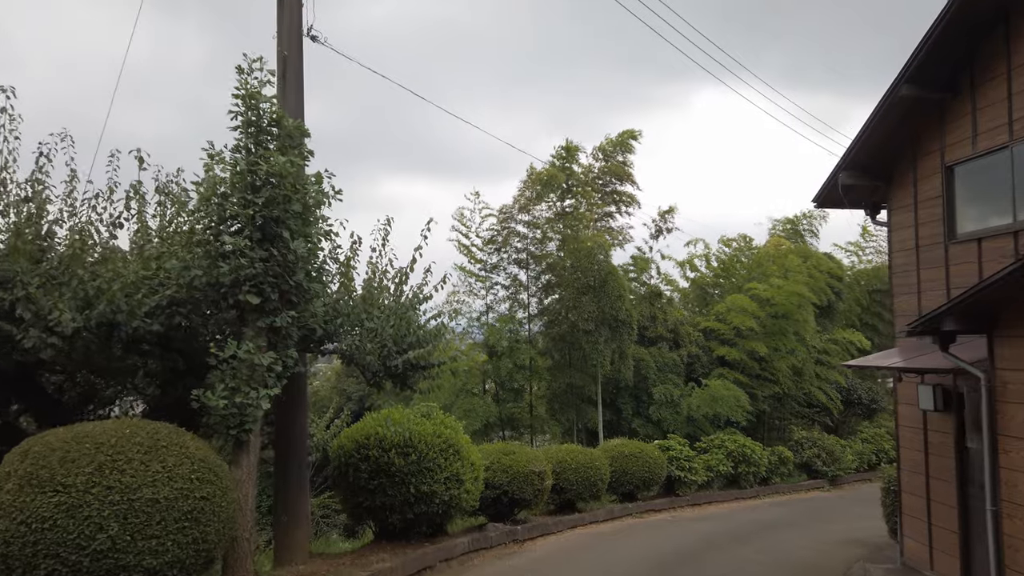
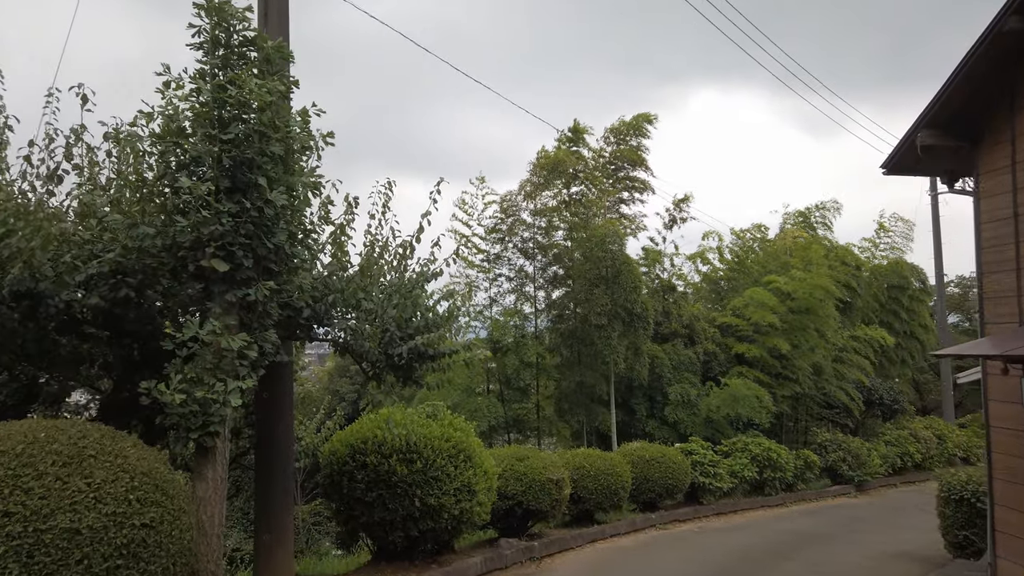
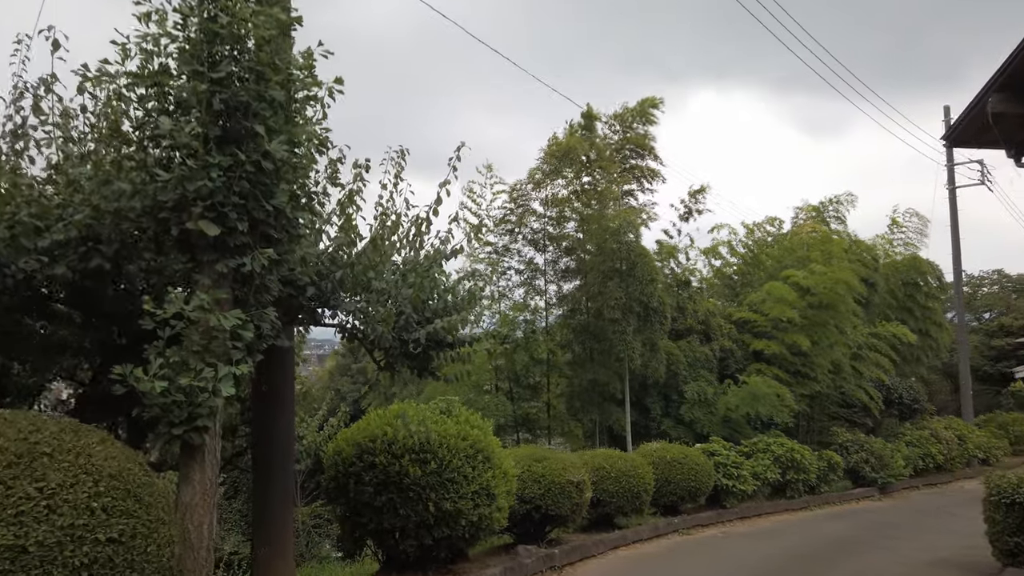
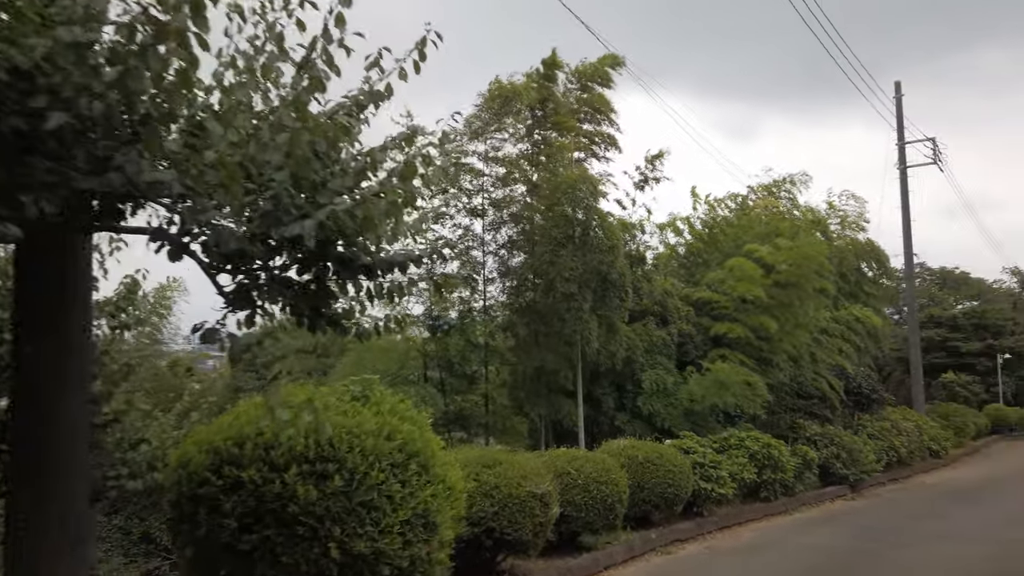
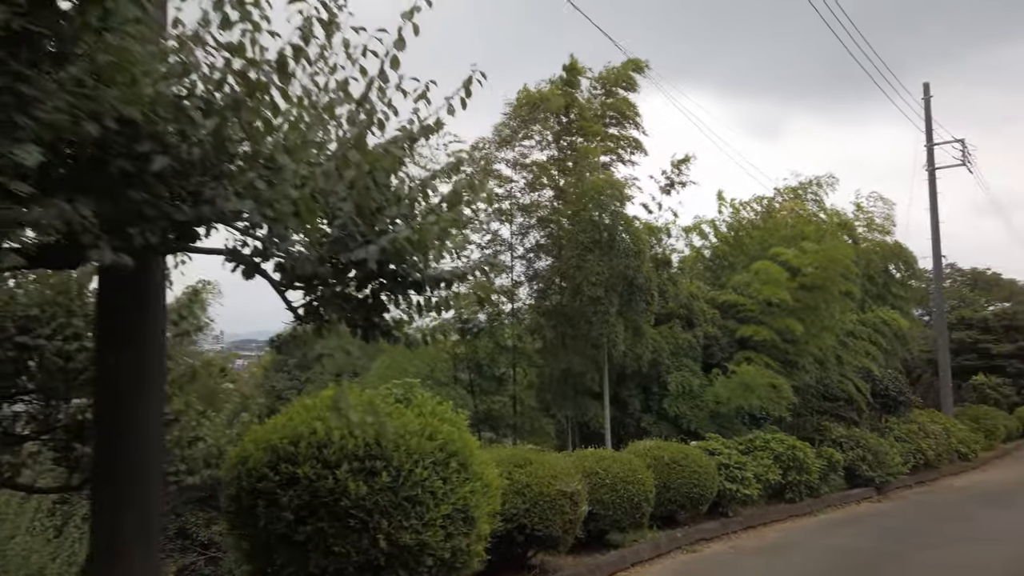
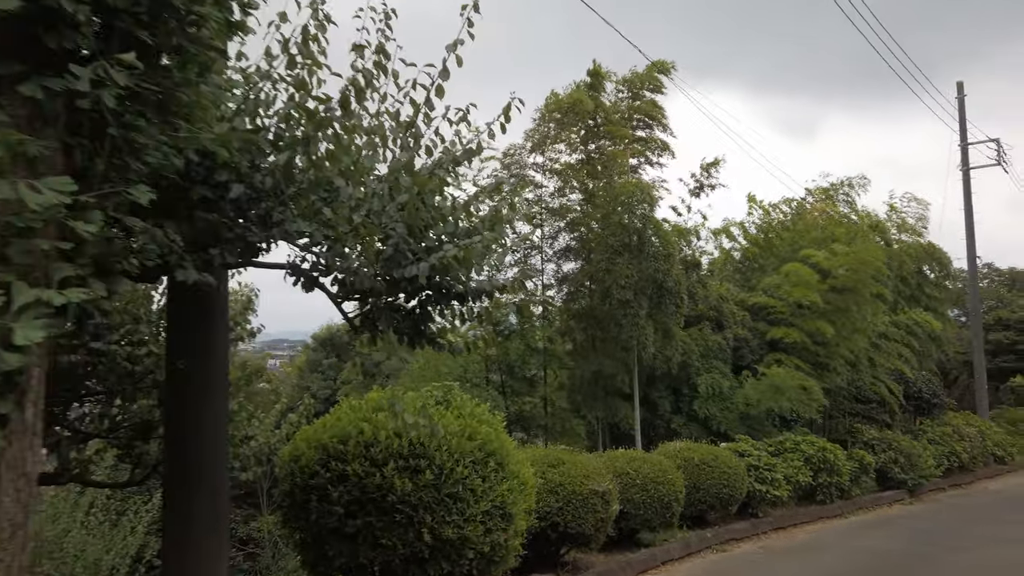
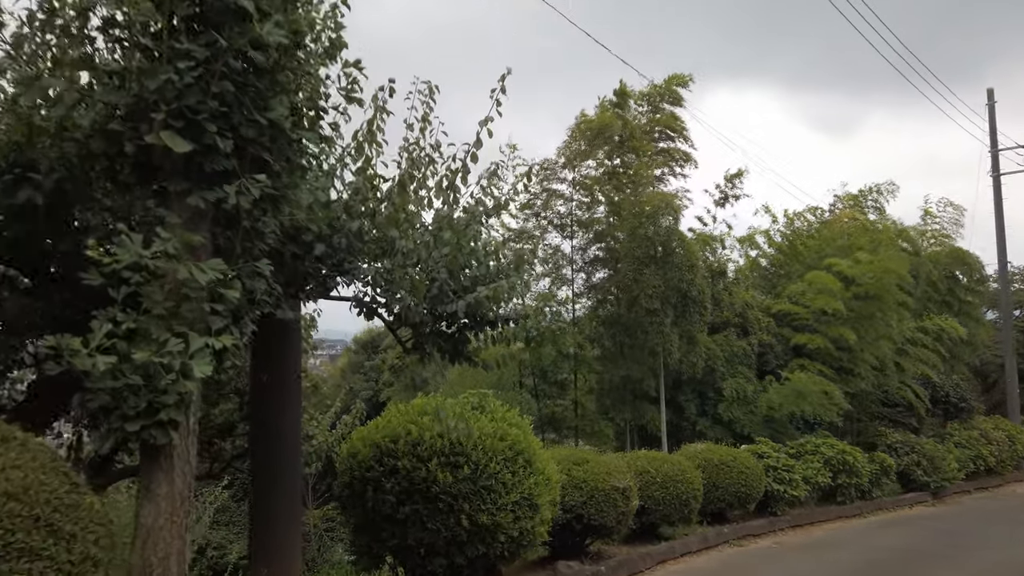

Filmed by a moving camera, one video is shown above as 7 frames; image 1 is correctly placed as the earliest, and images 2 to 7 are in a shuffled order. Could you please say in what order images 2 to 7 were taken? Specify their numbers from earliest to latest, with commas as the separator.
2, 3, 7, 6, 5, 4
